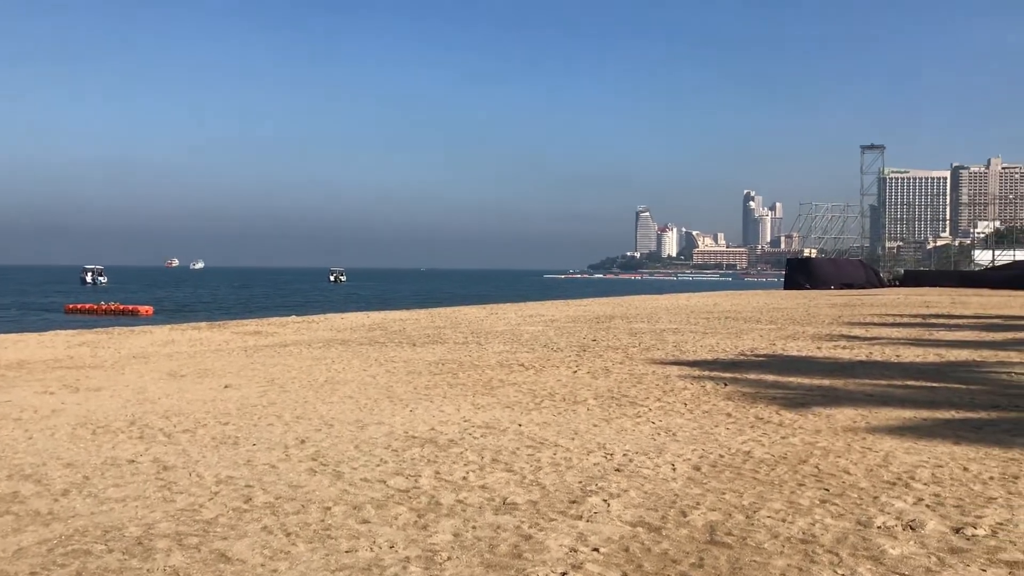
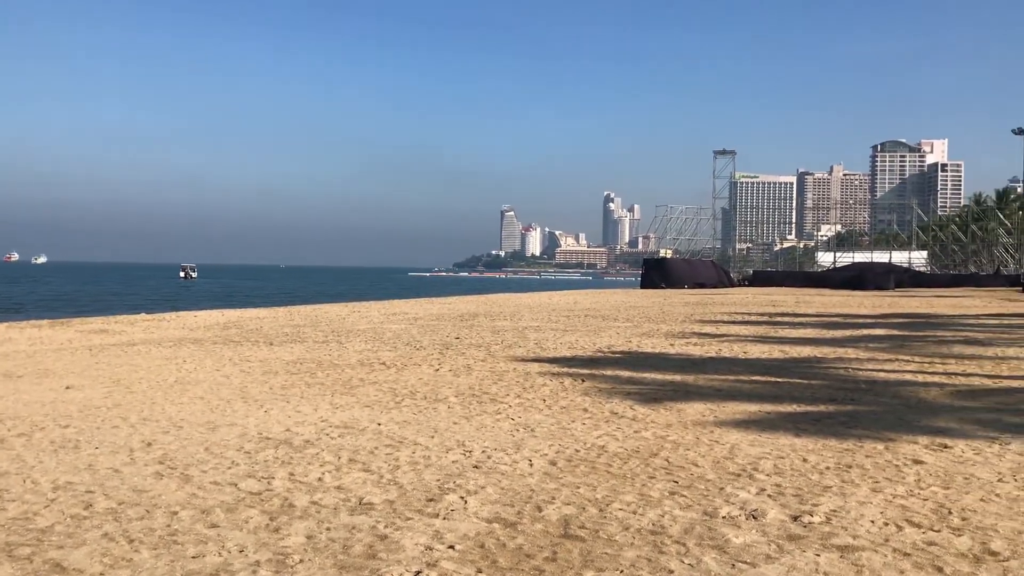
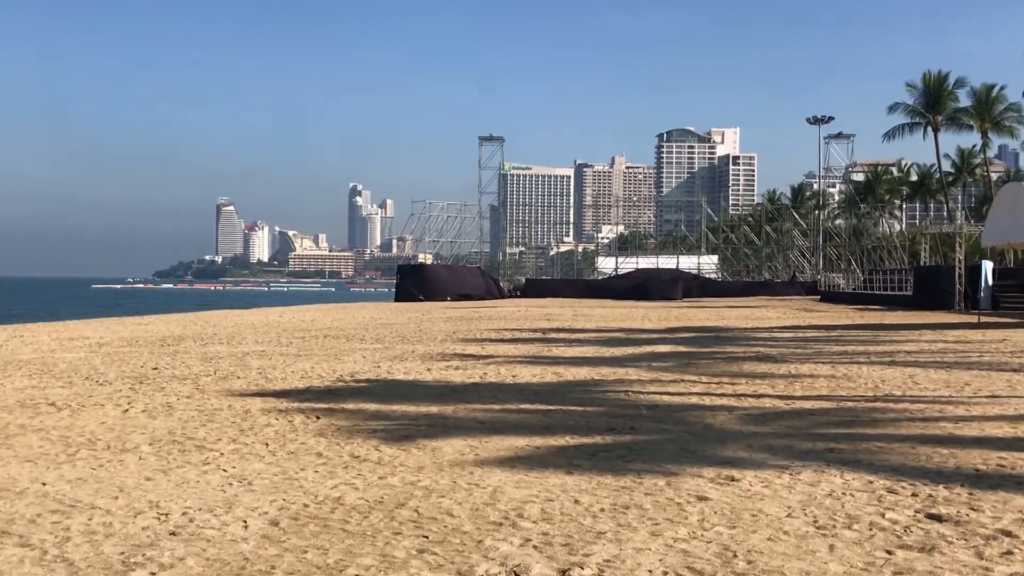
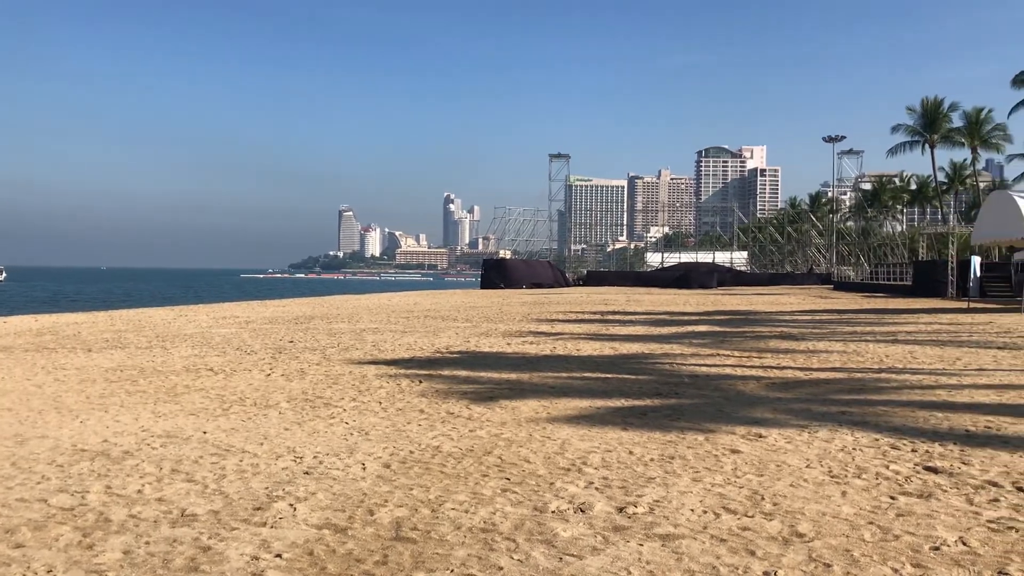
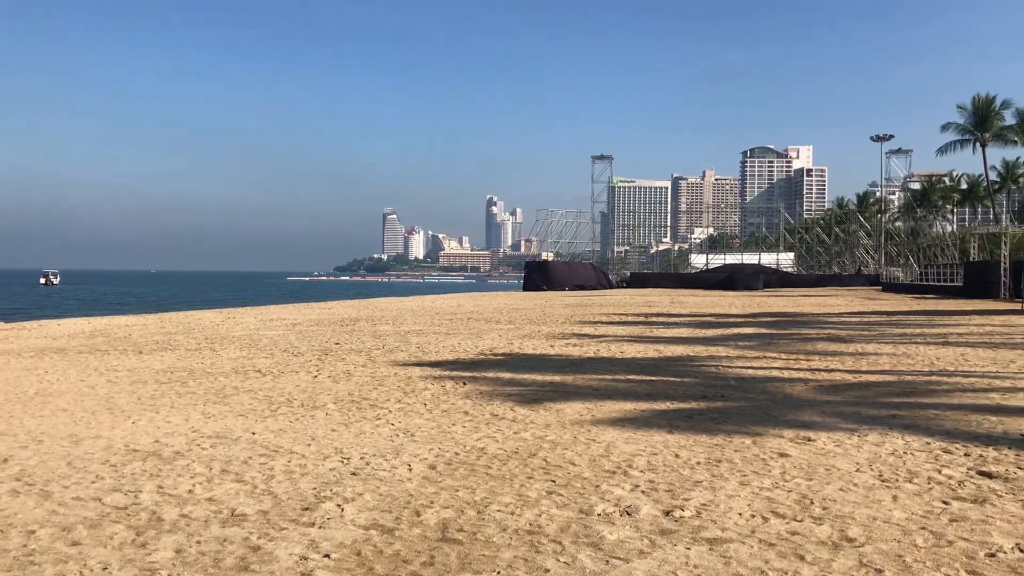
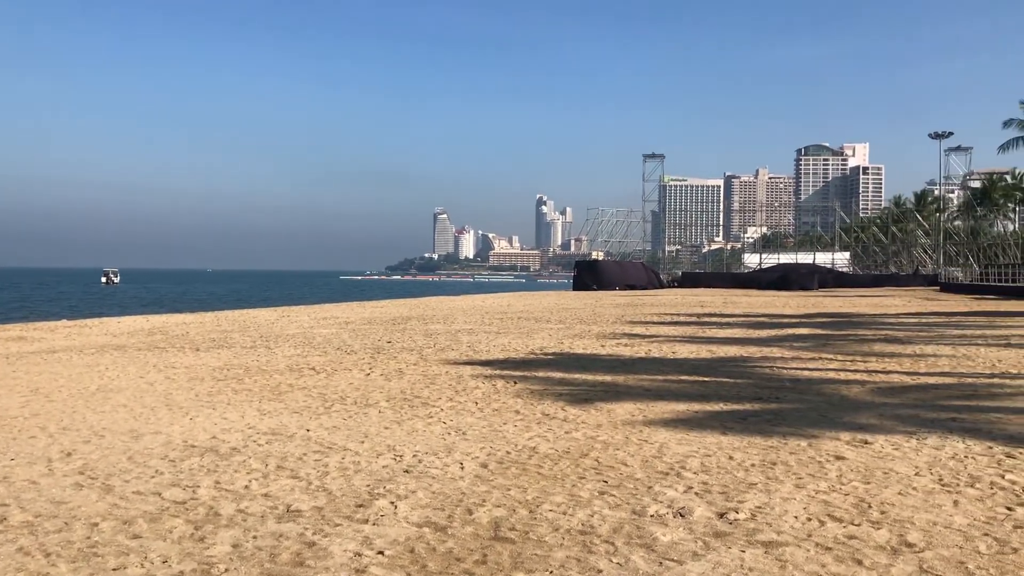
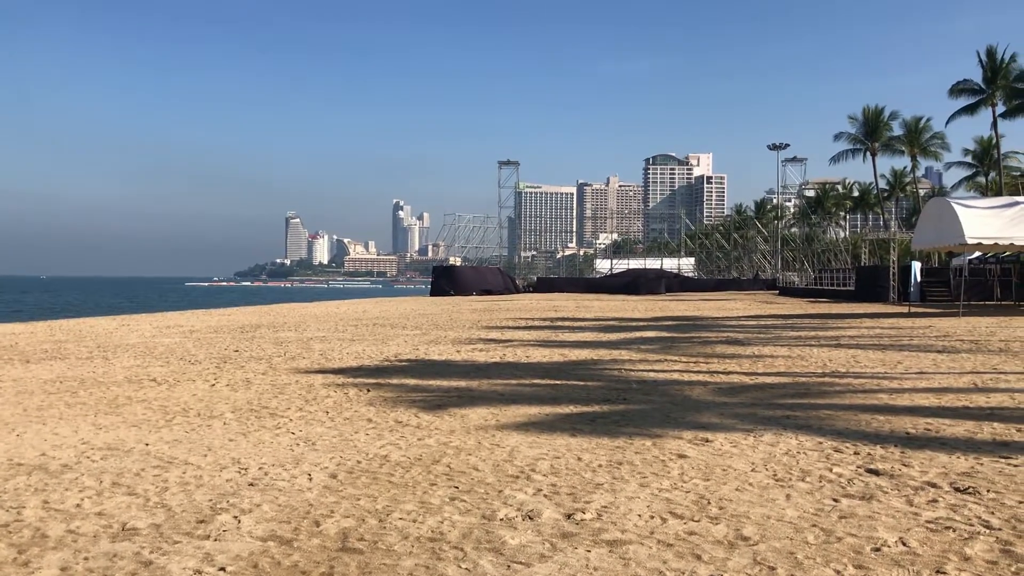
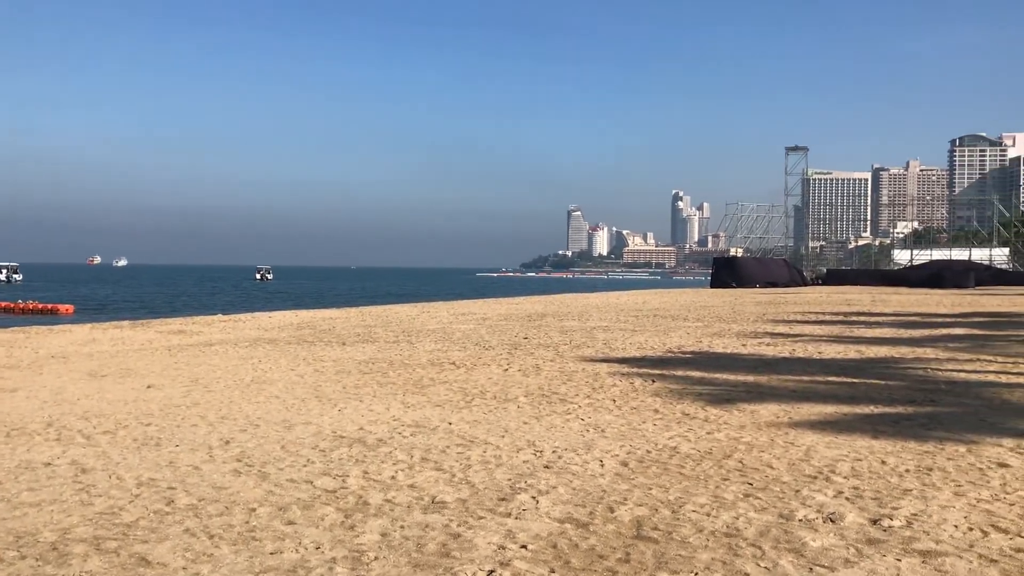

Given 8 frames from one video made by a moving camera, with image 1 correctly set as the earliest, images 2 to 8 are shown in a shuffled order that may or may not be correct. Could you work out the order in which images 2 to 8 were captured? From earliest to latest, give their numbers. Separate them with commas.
8, 2, 6, 5, 4, 7, 3
